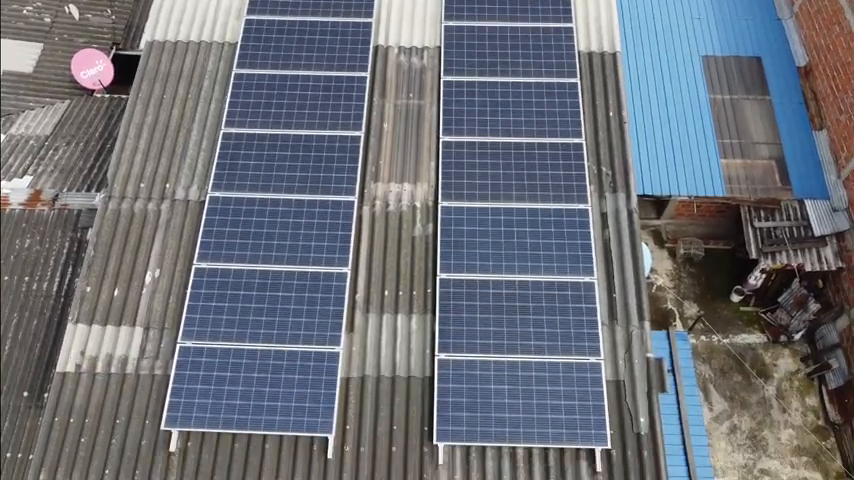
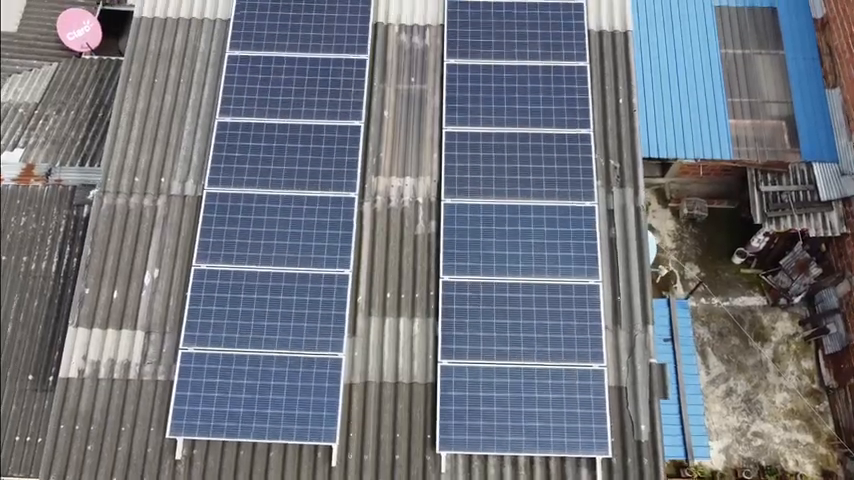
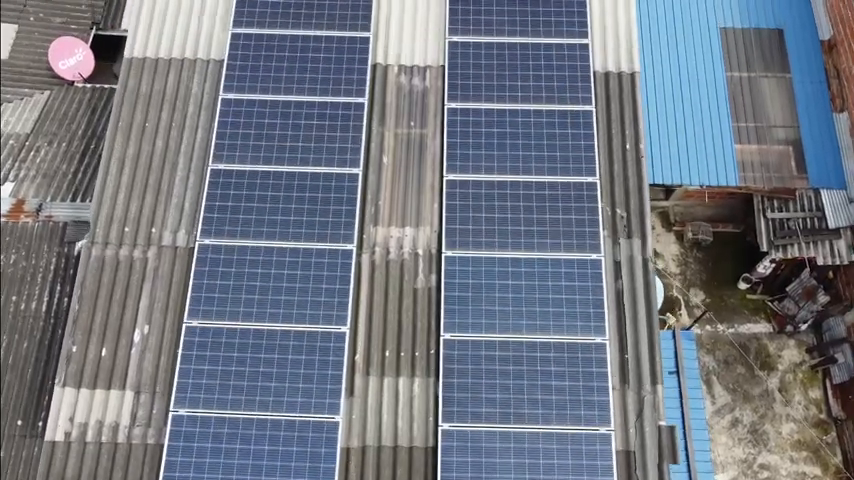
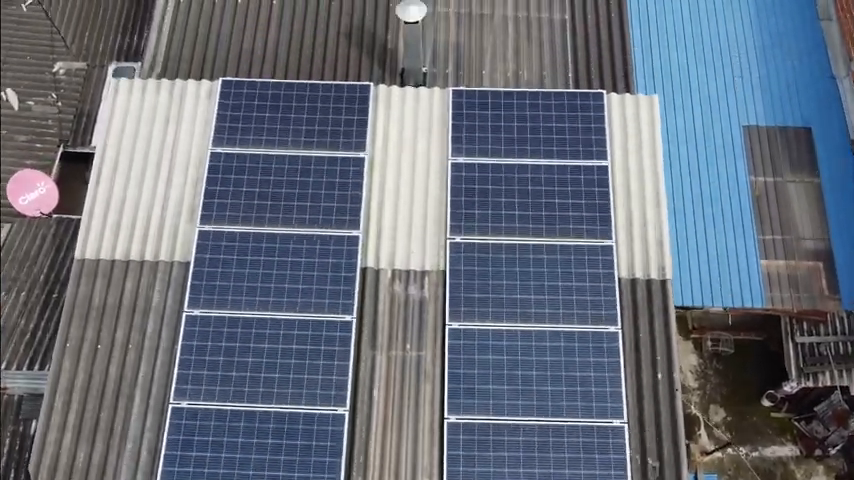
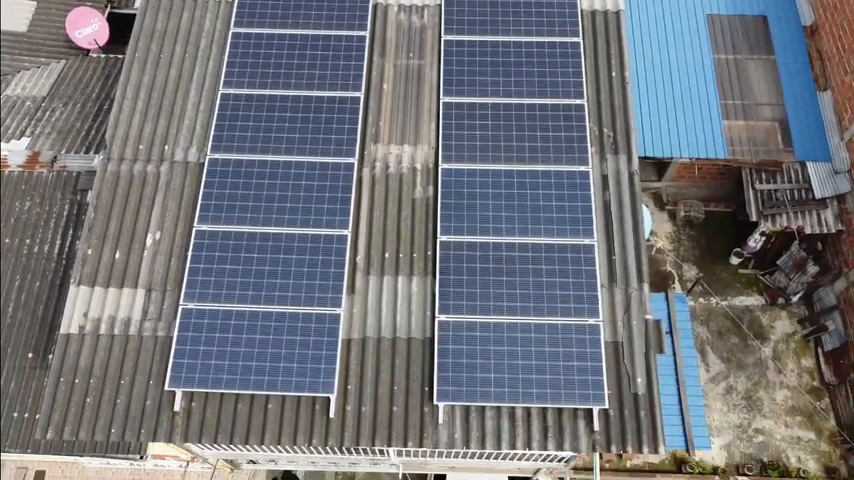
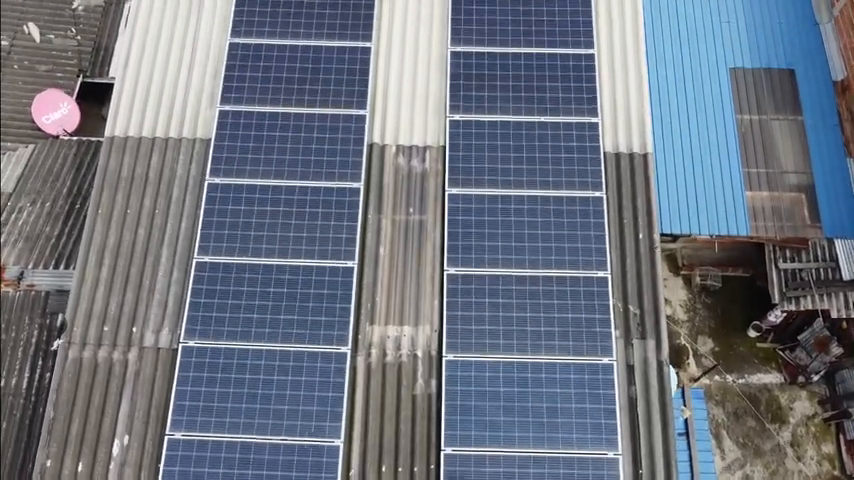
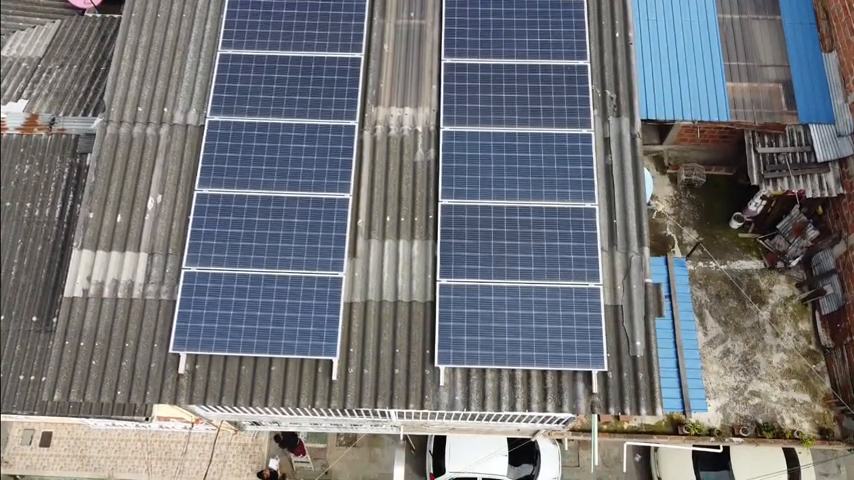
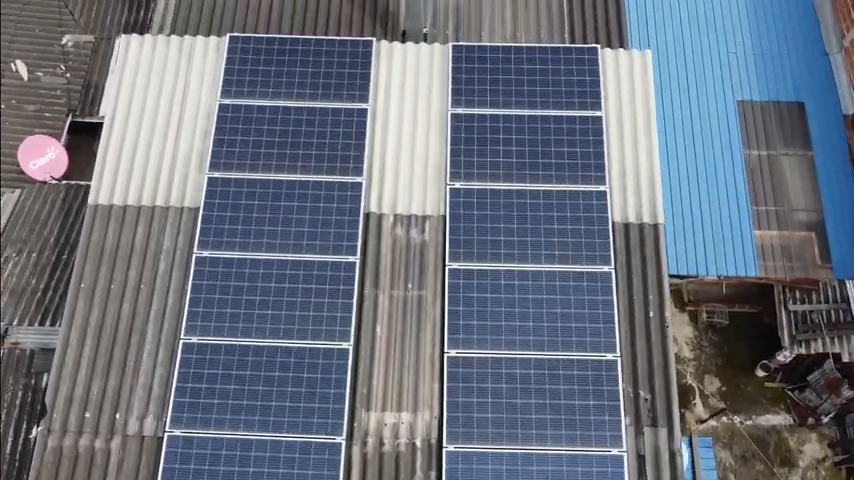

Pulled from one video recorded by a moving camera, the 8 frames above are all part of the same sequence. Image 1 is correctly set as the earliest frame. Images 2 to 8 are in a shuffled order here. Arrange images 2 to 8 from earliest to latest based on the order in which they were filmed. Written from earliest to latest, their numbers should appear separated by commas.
5, 7, 2, 3, 6, 8, 4
